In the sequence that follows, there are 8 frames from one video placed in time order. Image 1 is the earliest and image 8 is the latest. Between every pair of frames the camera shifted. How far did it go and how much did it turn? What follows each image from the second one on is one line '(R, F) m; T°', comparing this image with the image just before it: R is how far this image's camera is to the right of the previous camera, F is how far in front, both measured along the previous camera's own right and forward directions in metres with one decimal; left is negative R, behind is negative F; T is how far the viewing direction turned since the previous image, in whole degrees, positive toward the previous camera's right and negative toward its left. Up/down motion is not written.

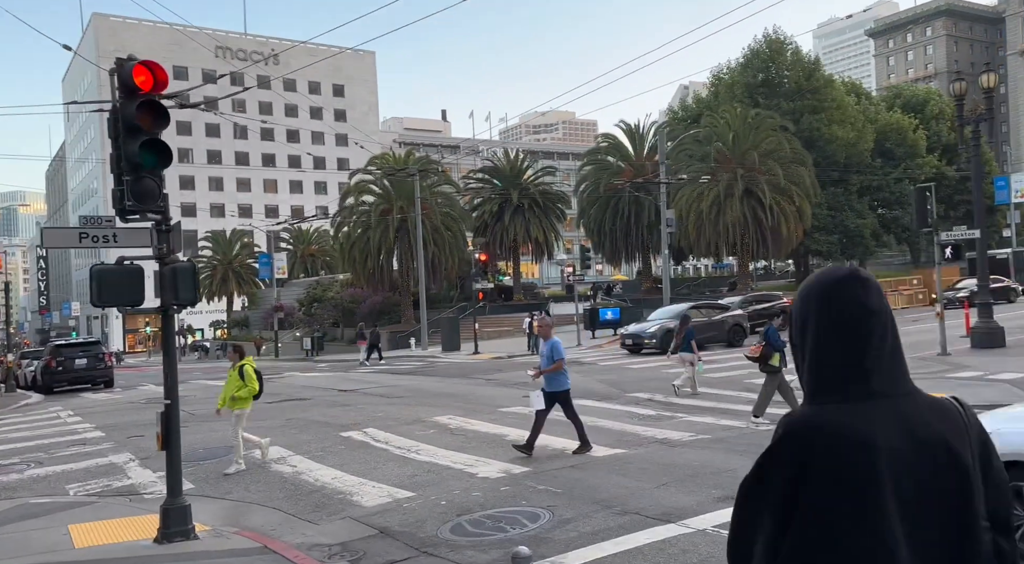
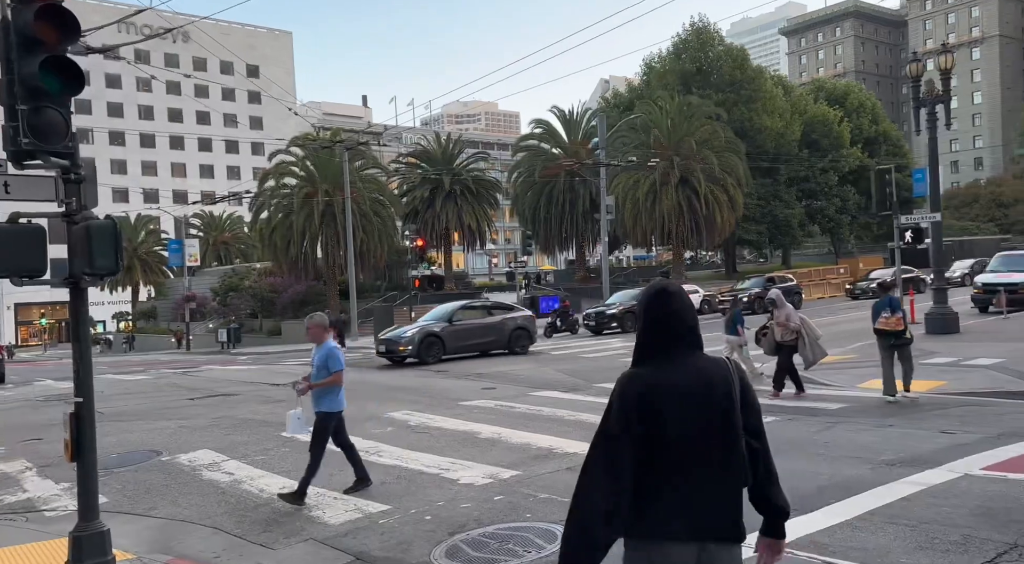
(-0.7, +1.6) m; +6°
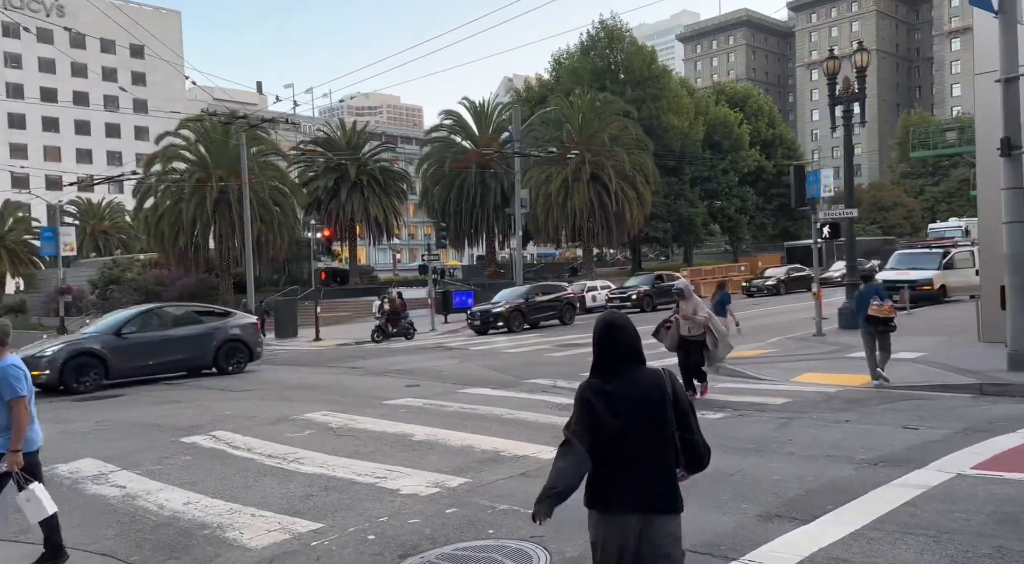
(-0.5, +1.1) m; +7°
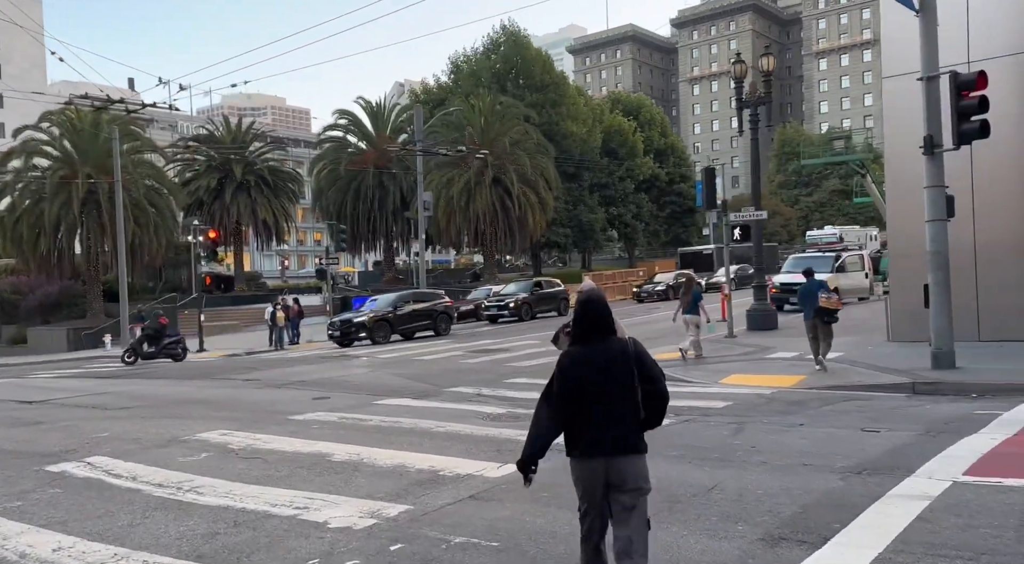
(-0.4, +1.1) m; +7°
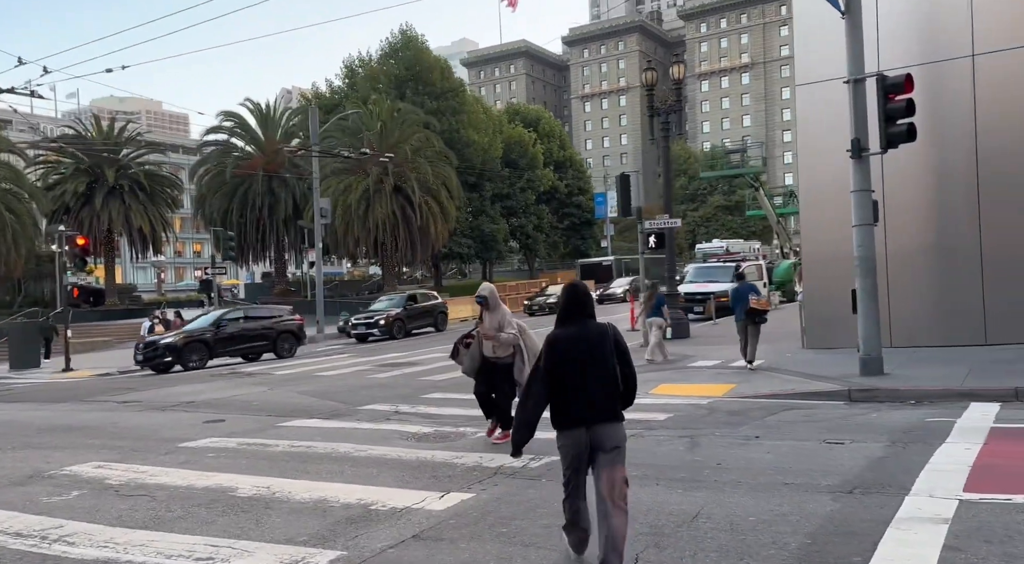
(-0.4, +1.1) m; +7°
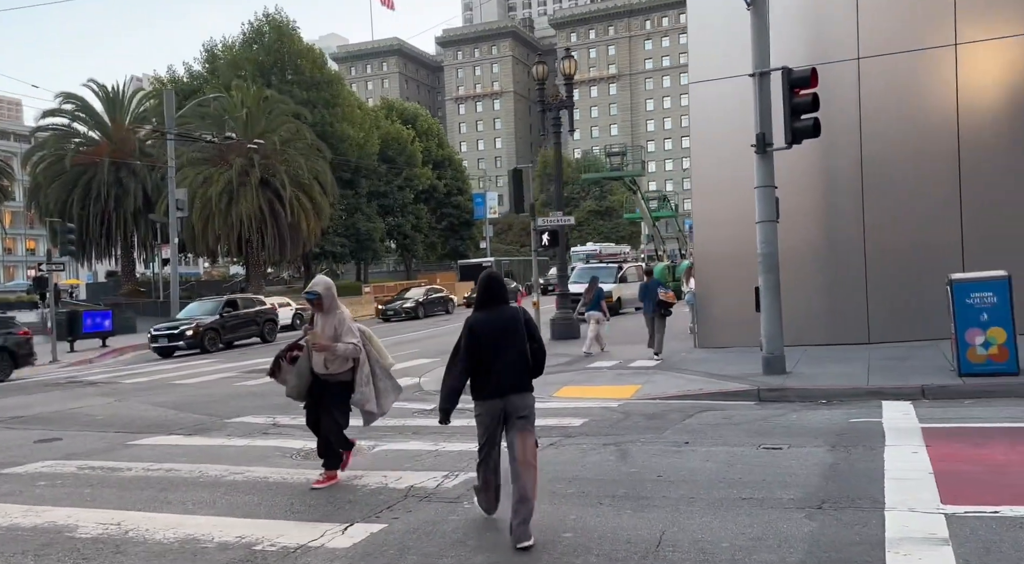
(-0.3, +1.1) m; +8°
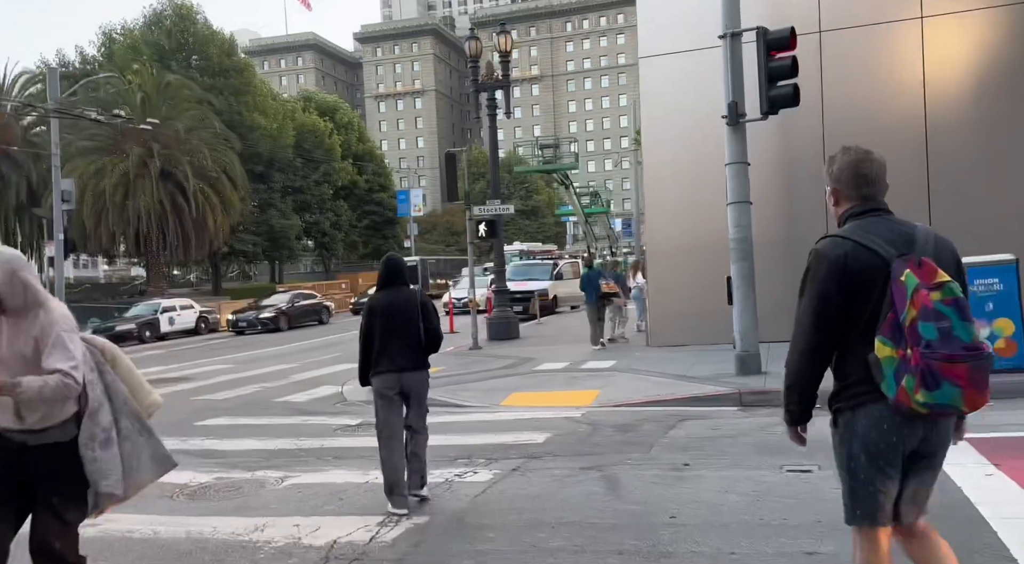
(-0.2, +1.8) m; +5°
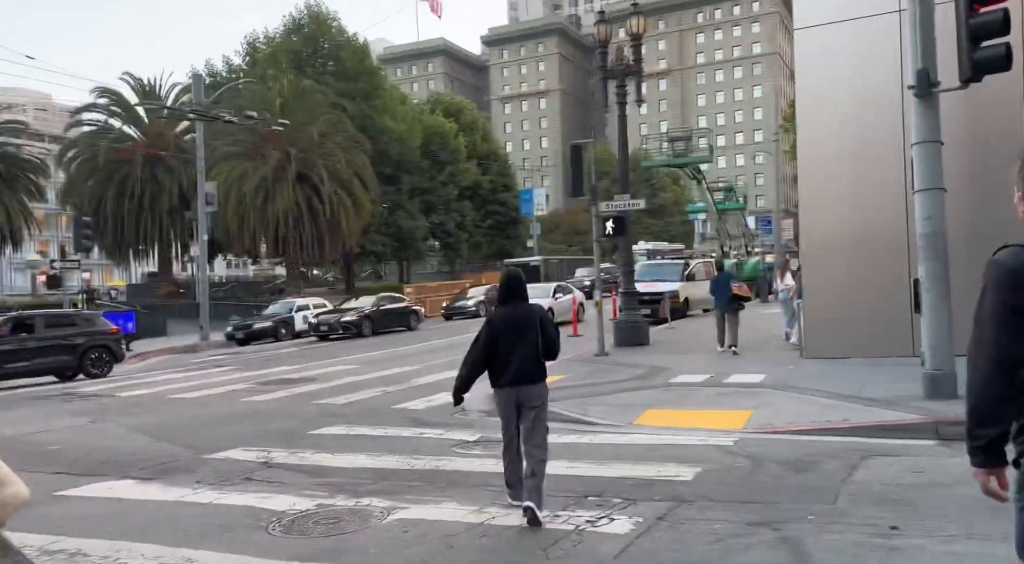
(-0.1, +1.3) m; -8°
